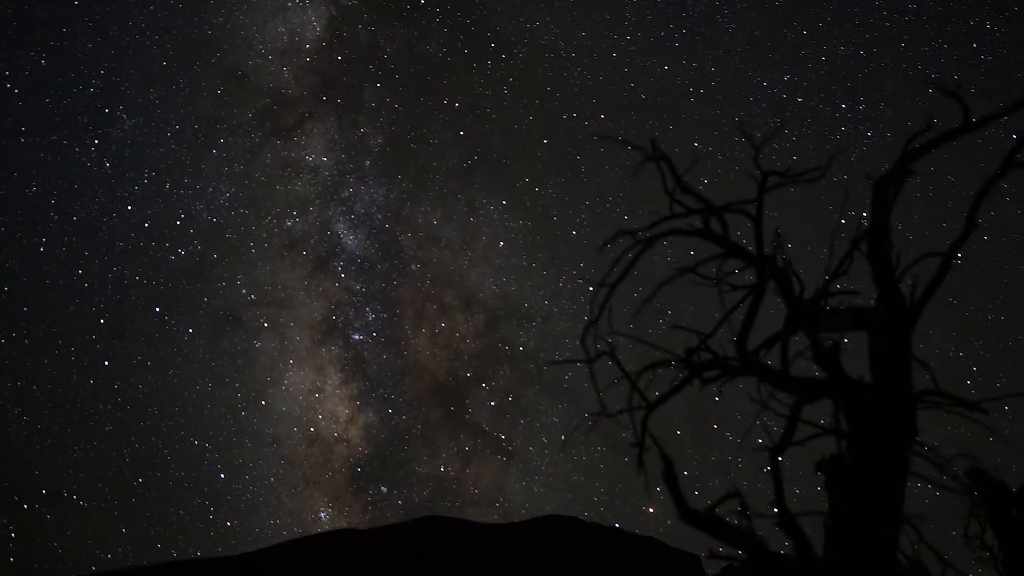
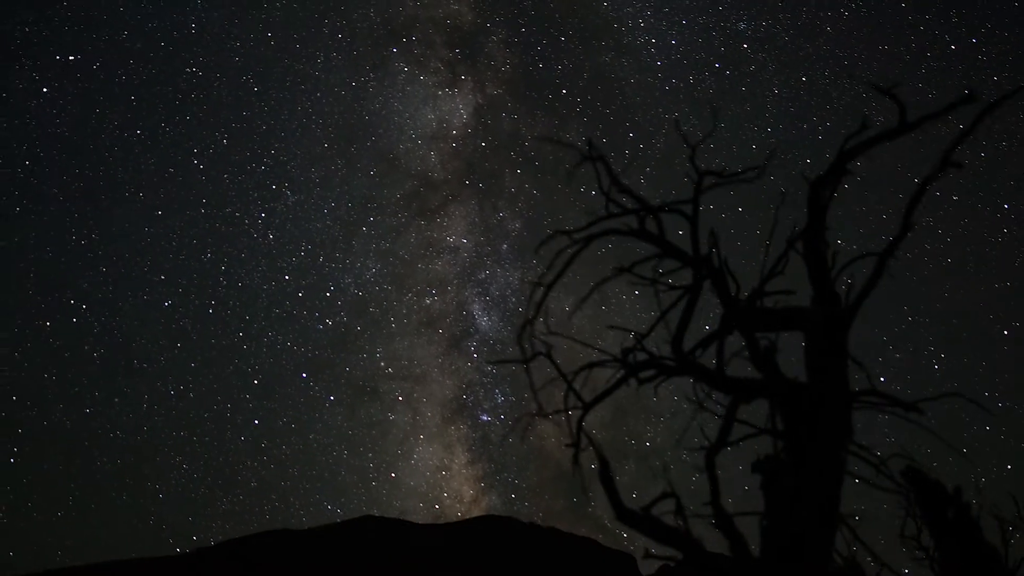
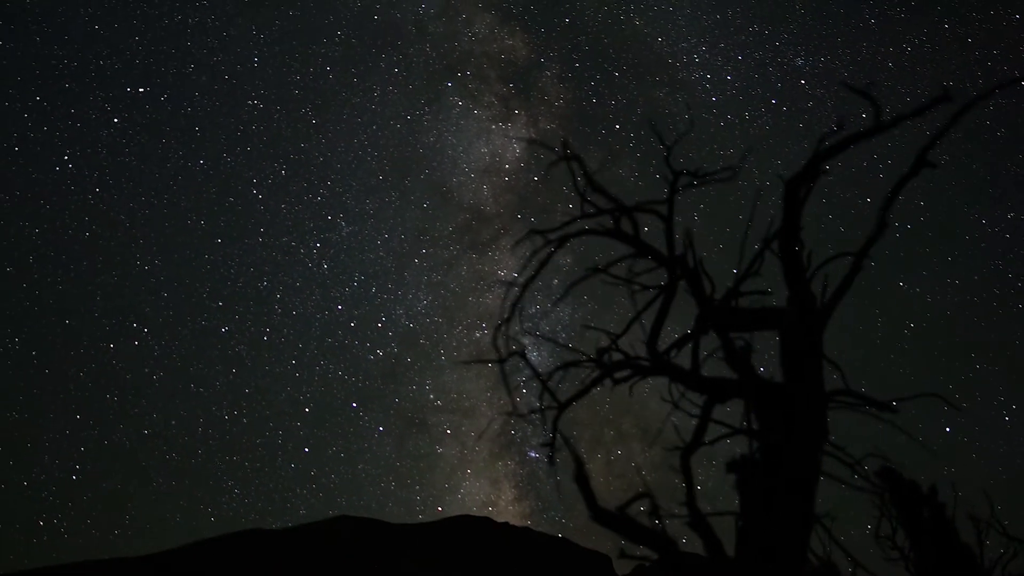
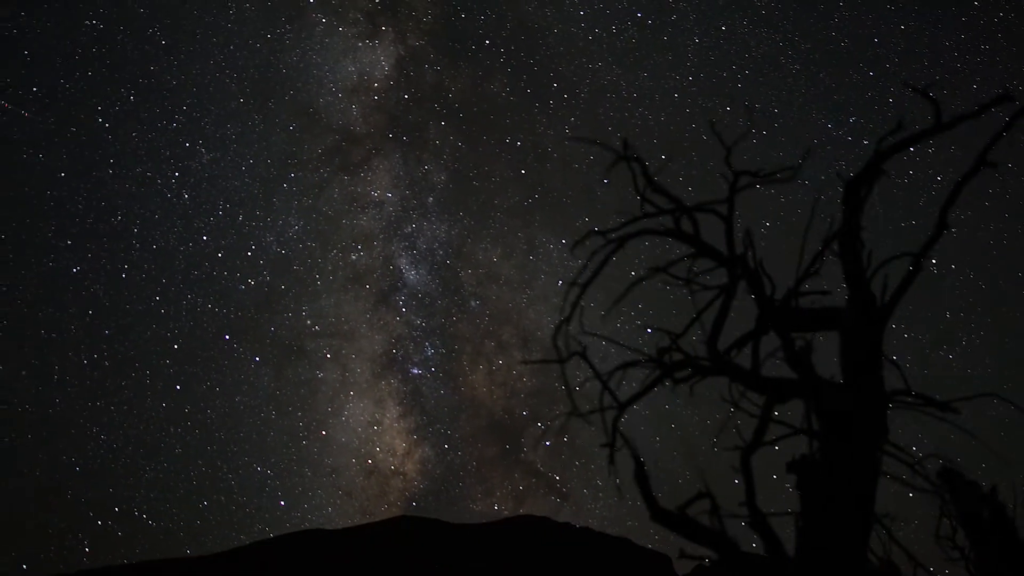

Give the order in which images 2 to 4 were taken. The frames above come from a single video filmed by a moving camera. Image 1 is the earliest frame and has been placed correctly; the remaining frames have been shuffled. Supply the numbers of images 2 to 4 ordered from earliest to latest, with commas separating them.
4, 2, 3
